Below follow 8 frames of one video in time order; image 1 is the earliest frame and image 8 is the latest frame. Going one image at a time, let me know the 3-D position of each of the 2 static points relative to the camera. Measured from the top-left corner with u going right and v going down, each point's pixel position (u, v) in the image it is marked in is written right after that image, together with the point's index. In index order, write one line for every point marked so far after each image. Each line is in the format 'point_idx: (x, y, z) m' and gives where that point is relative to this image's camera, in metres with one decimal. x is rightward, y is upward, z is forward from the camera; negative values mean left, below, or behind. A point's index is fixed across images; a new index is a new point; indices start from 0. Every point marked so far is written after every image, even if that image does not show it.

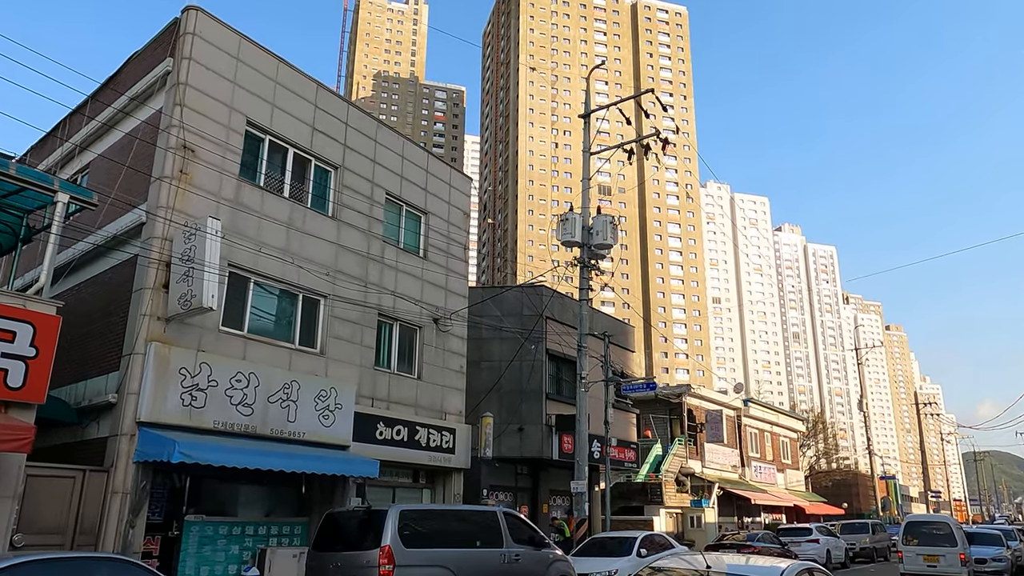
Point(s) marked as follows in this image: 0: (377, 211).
0: (-2.9, +1.7, +16.1) m
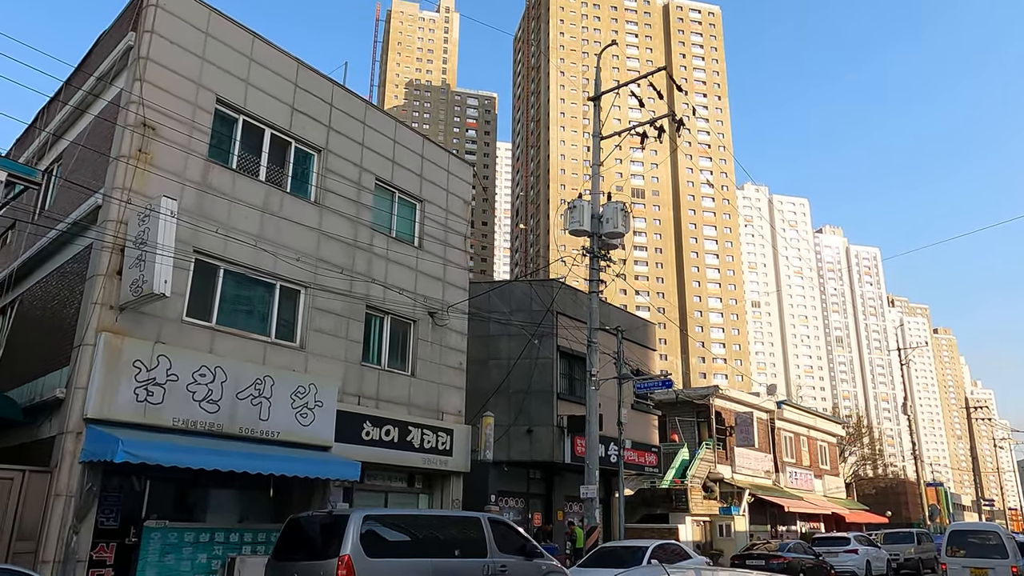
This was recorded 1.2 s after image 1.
0: (-2.9, +1.8, +15.2) m
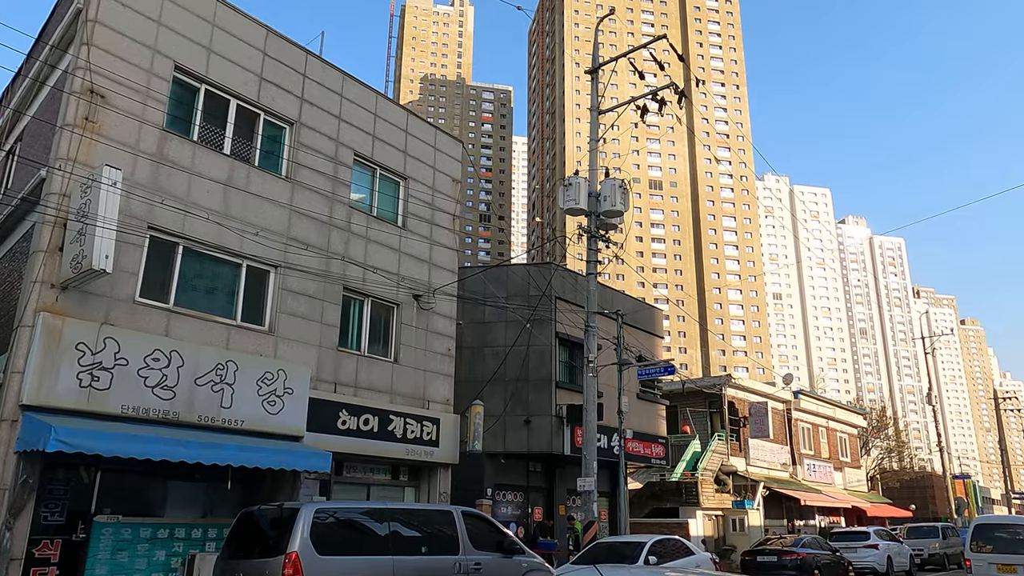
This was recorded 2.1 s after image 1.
0: (-3.2, +2.2, +14.3) m
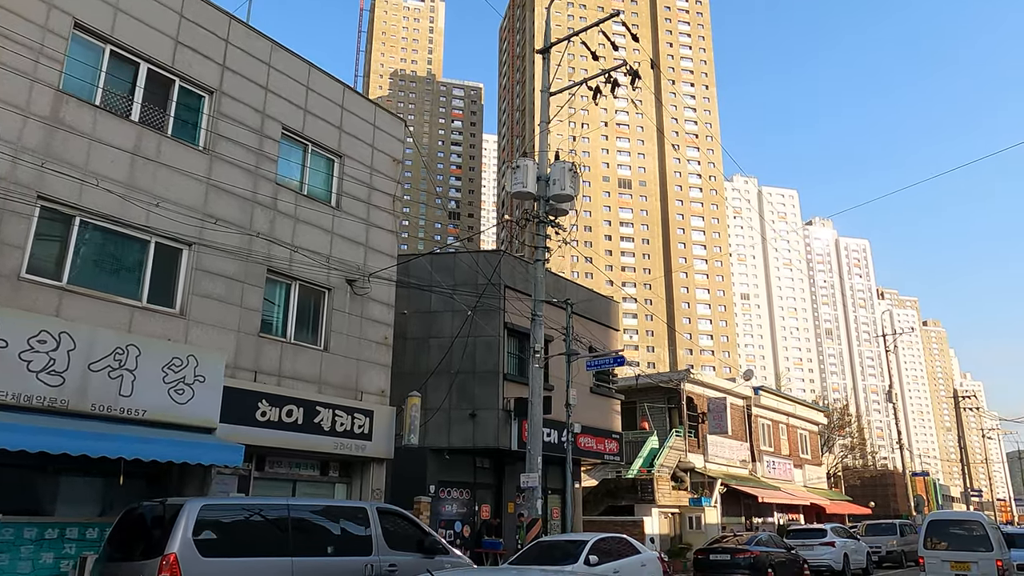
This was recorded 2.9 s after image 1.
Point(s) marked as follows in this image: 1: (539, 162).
0: (-4.3, +2.5, +13.4) m
1: (+0.6, +2.8, +17.0) m
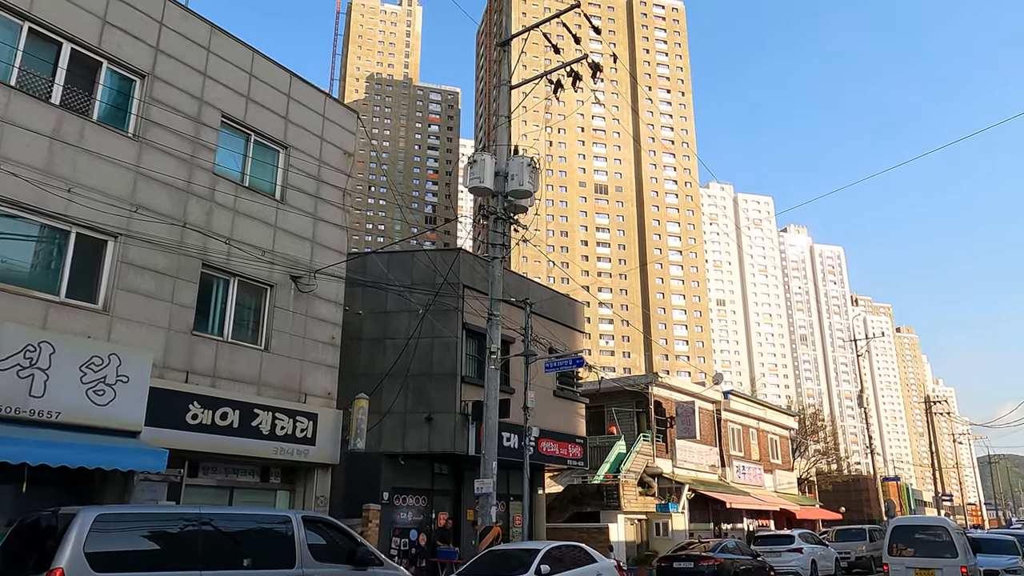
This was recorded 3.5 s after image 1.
0: (-5.1, +2.5, +12.7) m
1: (-0.3, +2.8, +16.4) m
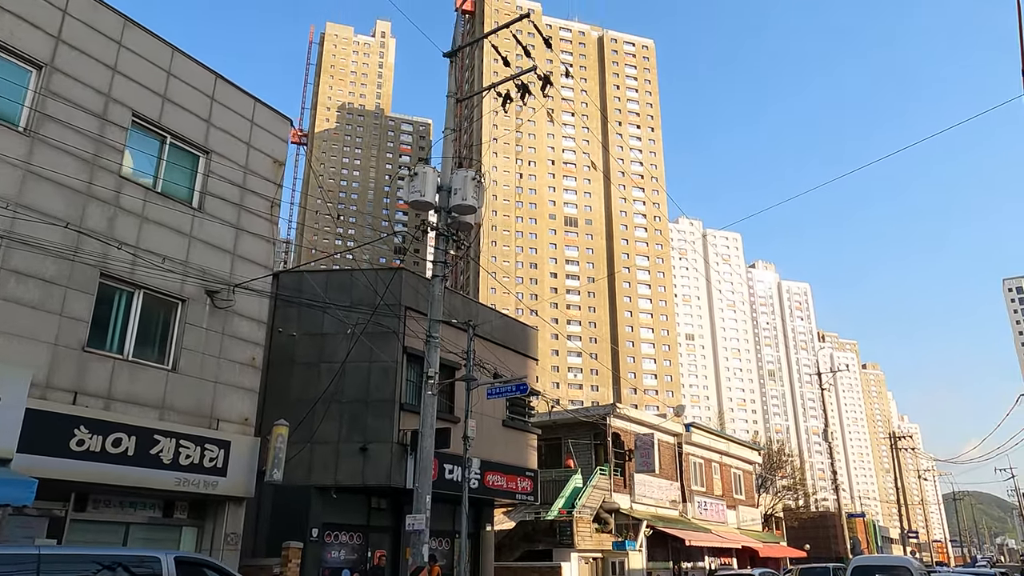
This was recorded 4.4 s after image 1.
0: (-6.1, +2.3, +11.7) m
1: (-1.5, +2.4, +15.6) m
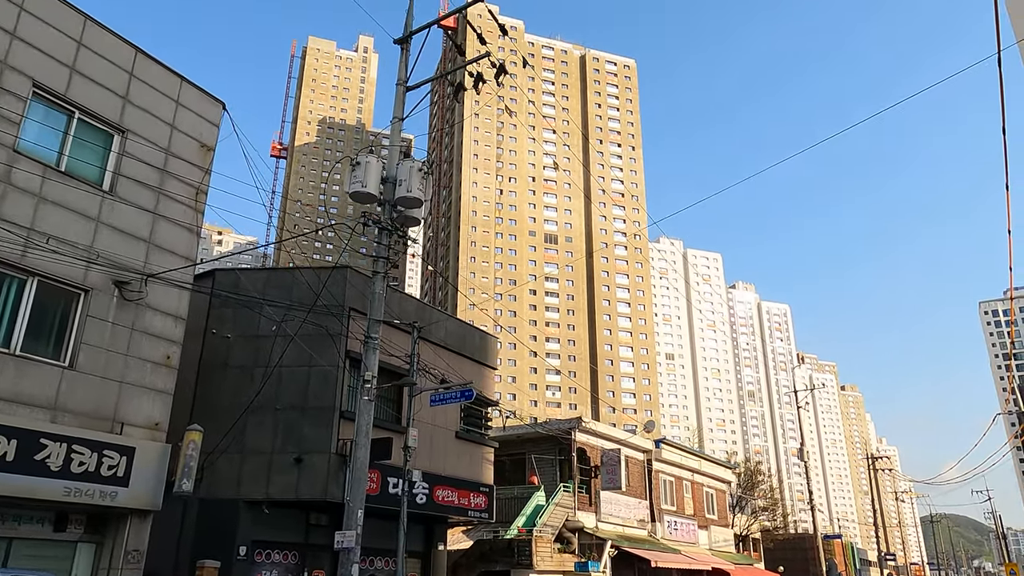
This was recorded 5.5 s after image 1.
0: (-6.9, +2.5, +10.5) m
1: (-2.4, +2.4, +14.5) m
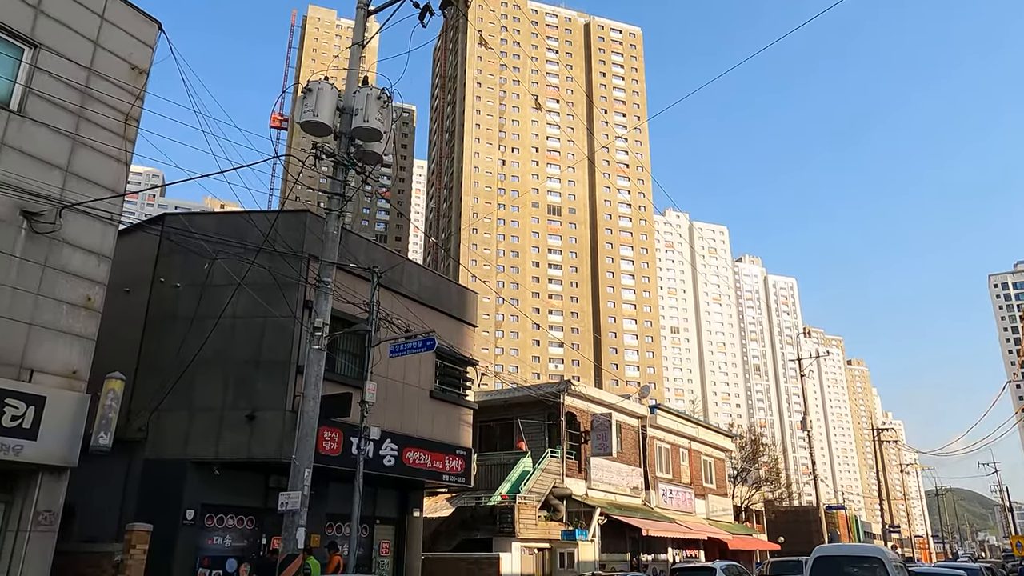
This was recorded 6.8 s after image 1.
0: (-7.5, +3.4, +9.2) m
1: (-2.9, +3.4, +13.2) m
